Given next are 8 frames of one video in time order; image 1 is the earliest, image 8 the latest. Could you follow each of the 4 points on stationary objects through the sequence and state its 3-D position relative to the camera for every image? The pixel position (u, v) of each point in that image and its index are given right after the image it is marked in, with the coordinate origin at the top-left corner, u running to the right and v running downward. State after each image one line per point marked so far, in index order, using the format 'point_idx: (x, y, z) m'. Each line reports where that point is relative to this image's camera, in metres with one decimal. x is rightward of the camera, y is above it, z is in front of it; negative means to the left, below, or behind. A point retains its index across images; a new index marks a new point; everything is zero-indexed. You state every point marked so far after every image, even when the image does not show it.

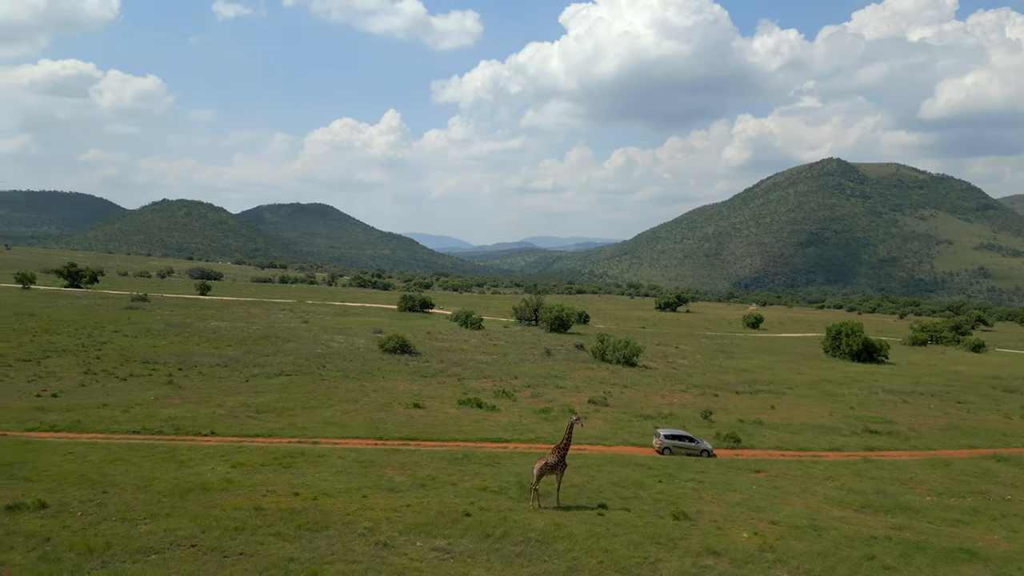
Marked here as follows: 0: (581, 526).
0: (+1.7, -6.0, +18.5) m
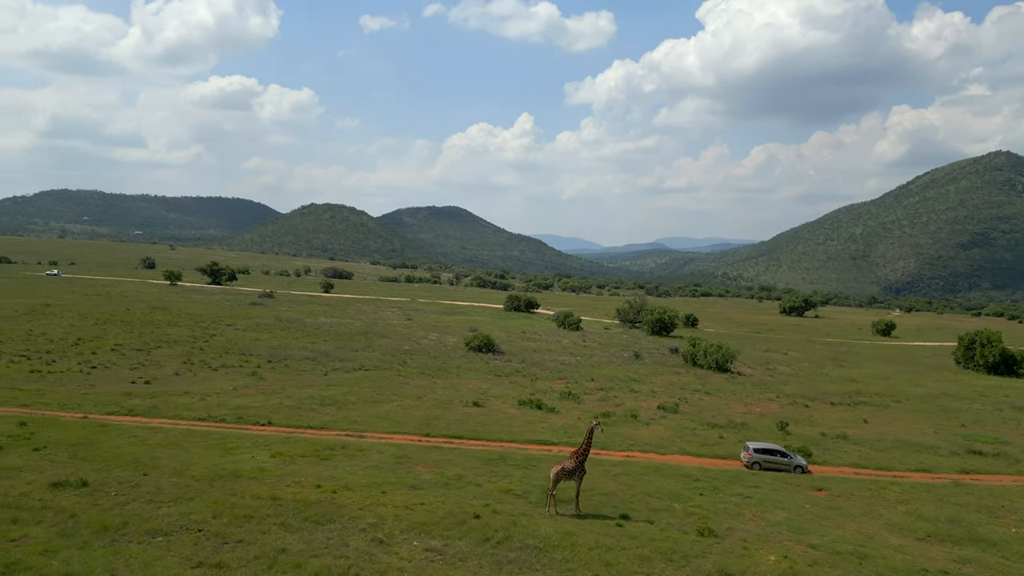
0: (+1.9, -6.0, +17.6) m
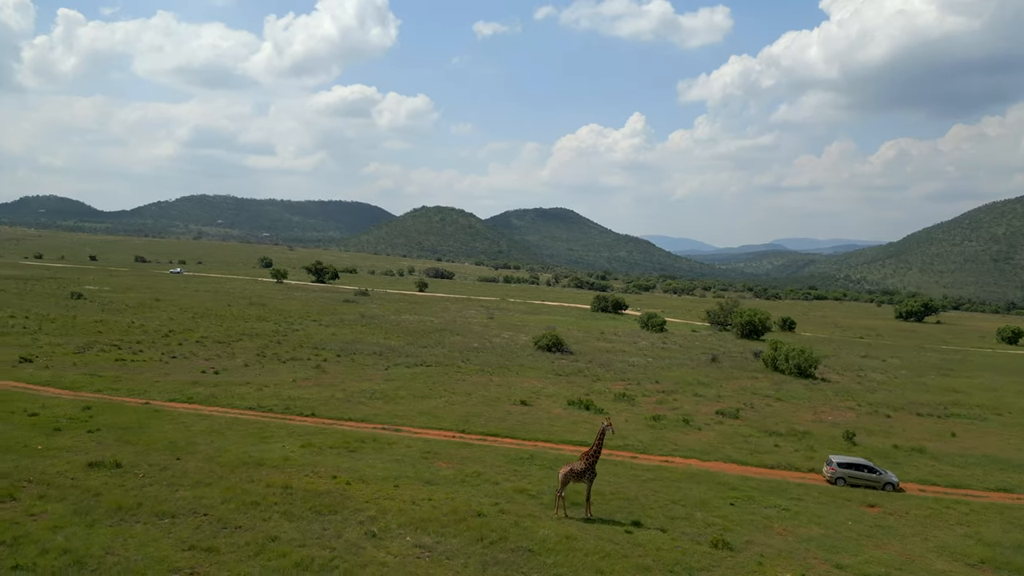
0: (+1.8, -5.9, +16.9) m
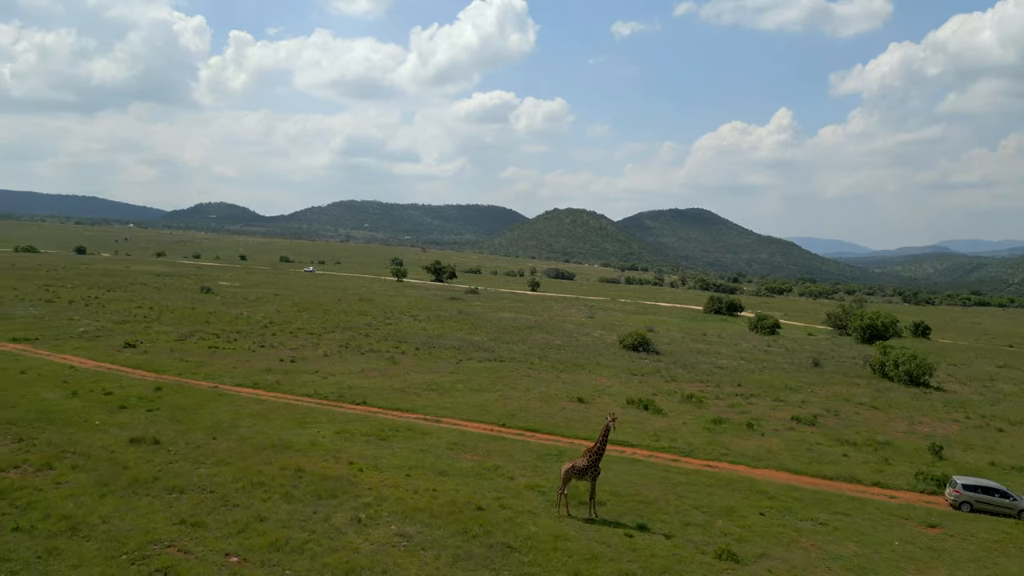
0: (+1.5, -5.6, +15.9) m
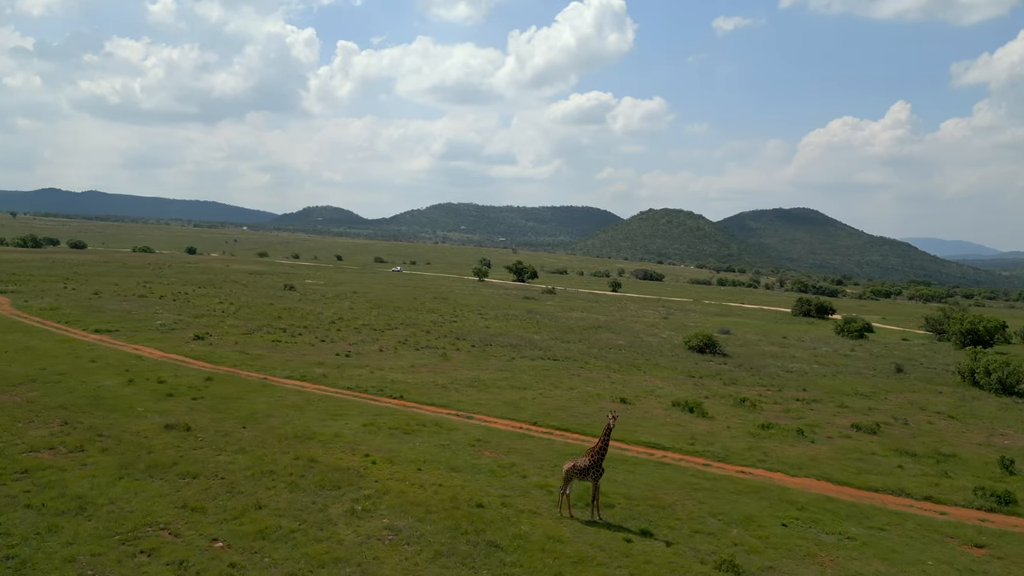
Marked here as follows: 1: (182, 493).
0: (+1.3, -5.4, +15.3) m
1: (-7.7, -4.8, +17.2) m
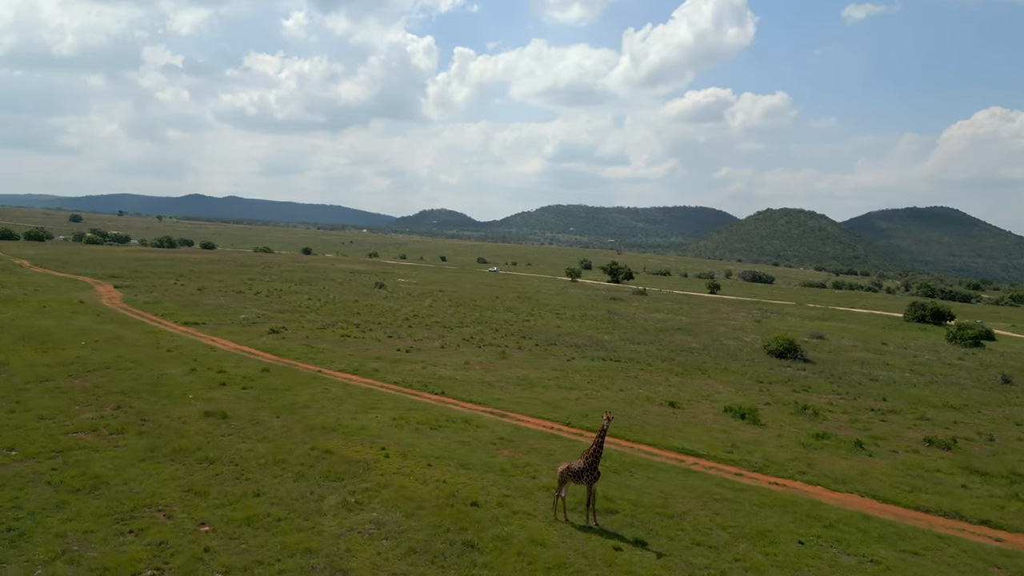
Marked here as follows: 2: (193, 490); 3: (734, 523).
0: (+0.9, -5.3, +14.8) m
1: (-7.8, -4.6, +17.9) m
2: (-7.4, -4.7, +17.0) m
3: (+5.3, -5.5, +17.4) m
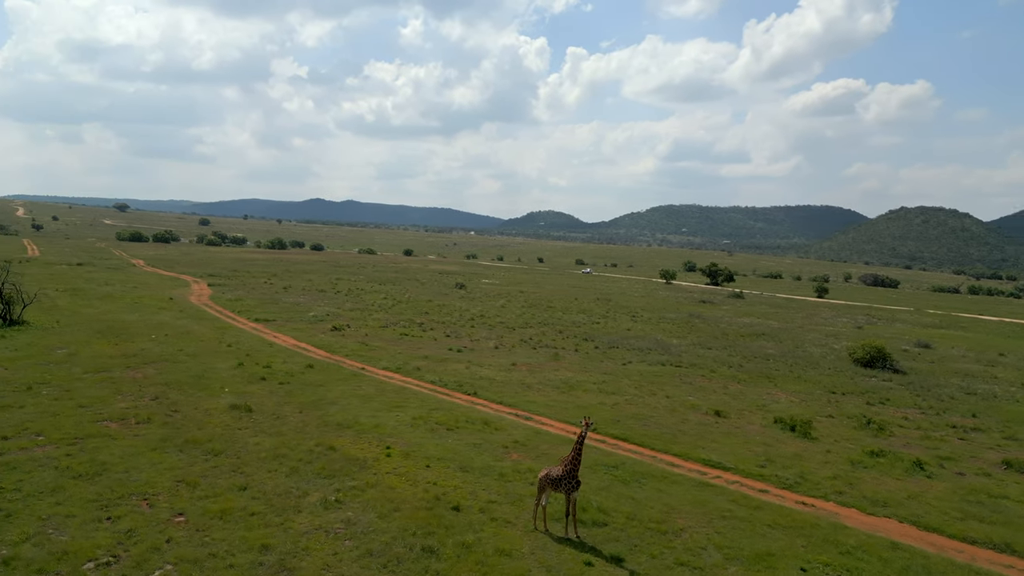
0: (+0.2, -5.2, +14.0) m
1: (-8.0, -4.5, +18.2) m
2: (-7.7, -4.5, +17.3) m
3: (+4.9, -5.5, +16.0) m
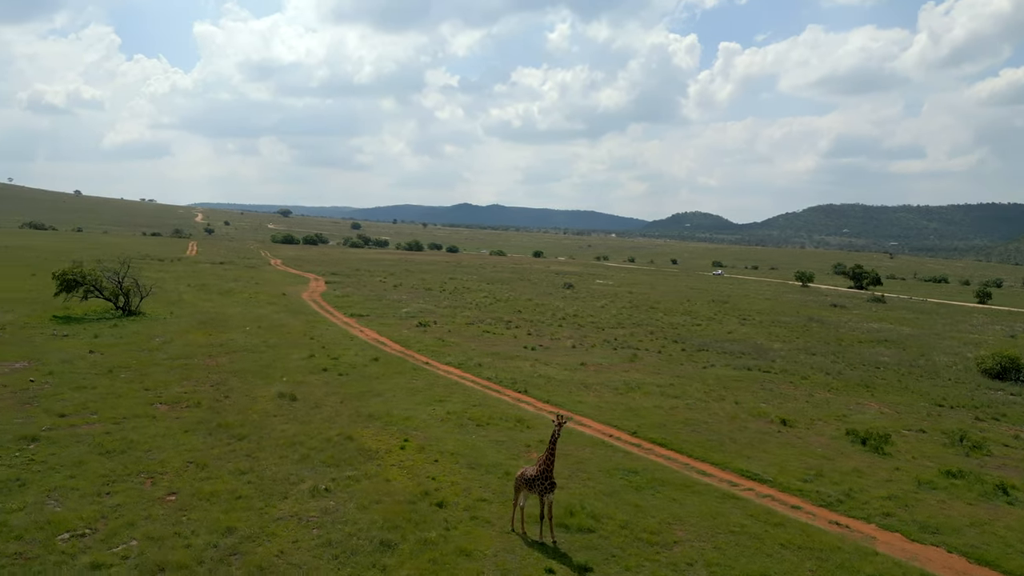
0: (-0.6, -5.0, +13.4) m
1: (-7.9, -4.2, +19.0) m
2: (-7.7, -4.3, +18.1) m
3: (+4.4, -5.4, +14.5) m
